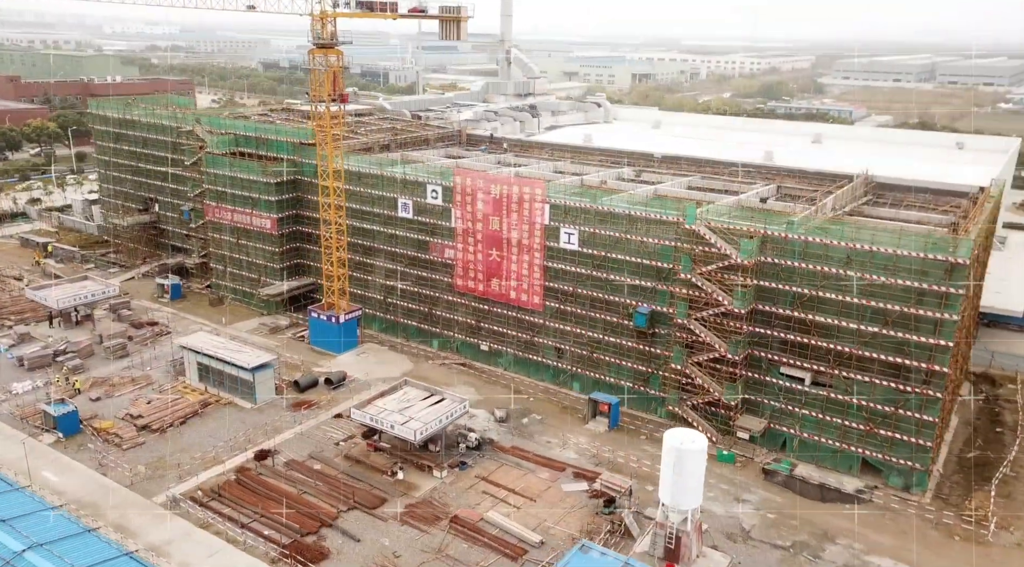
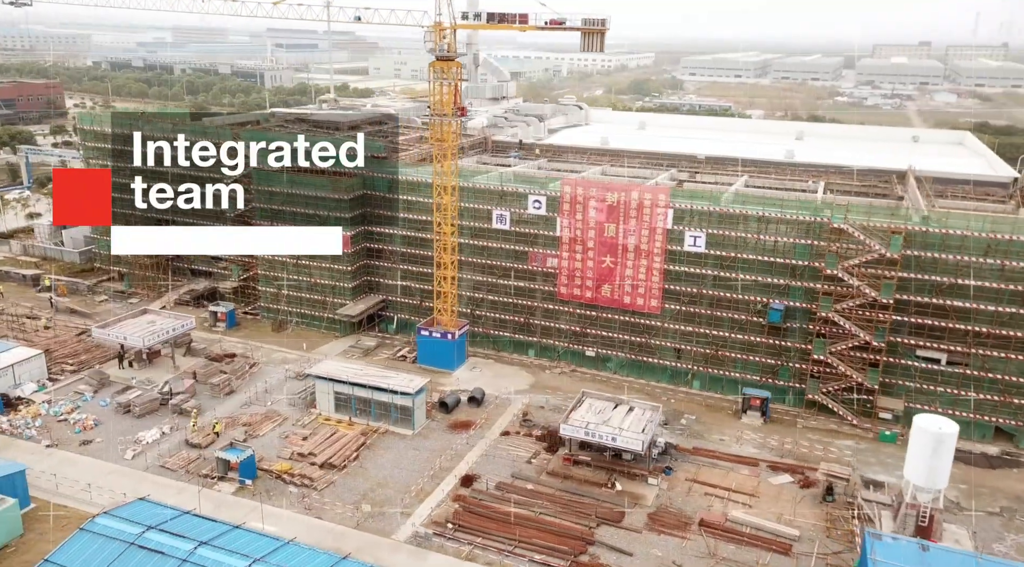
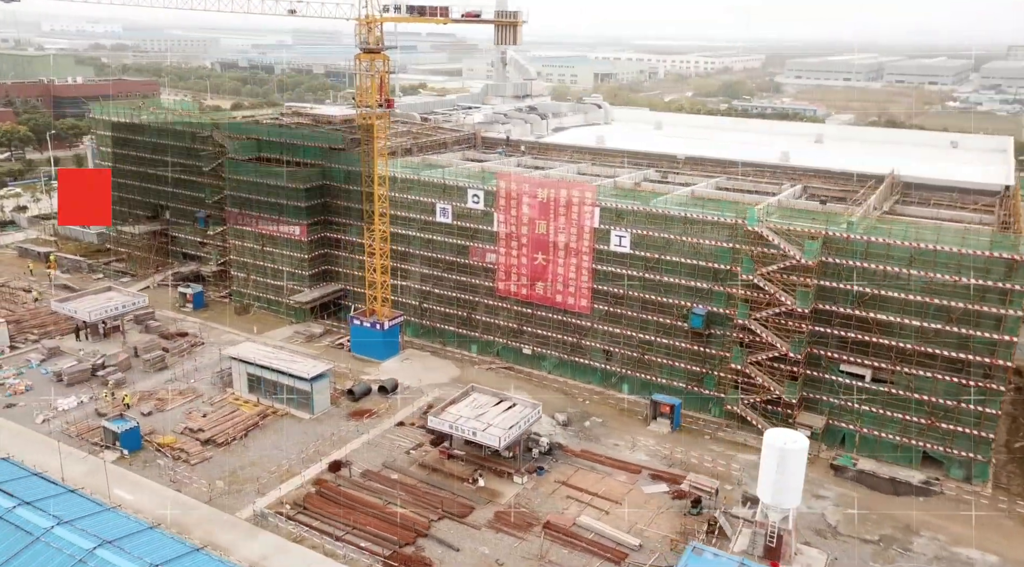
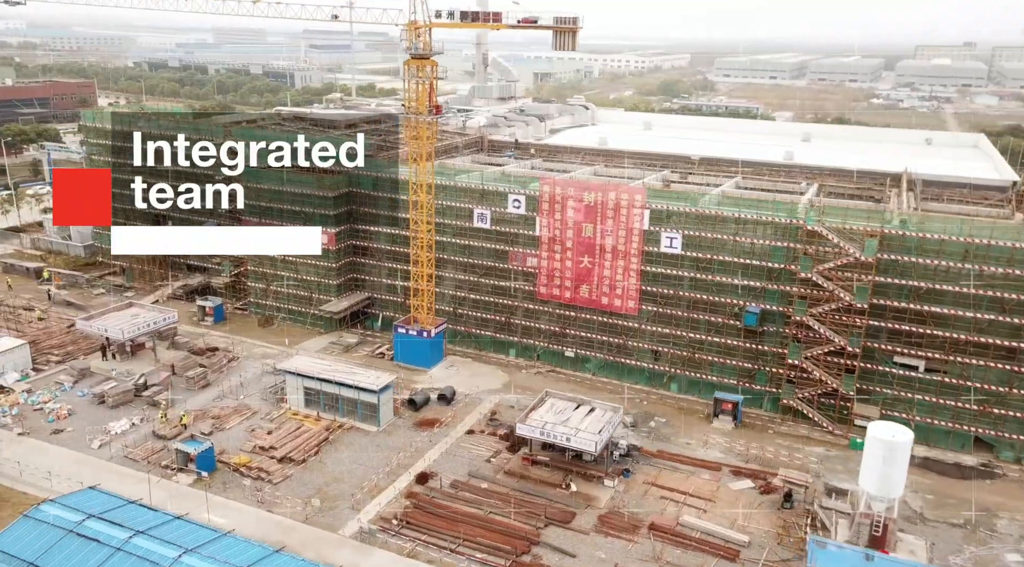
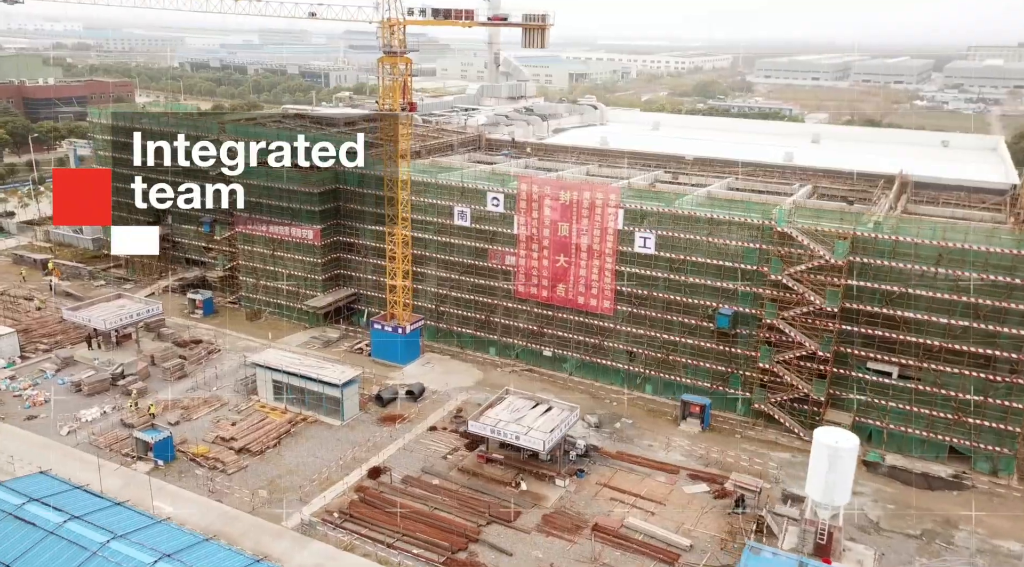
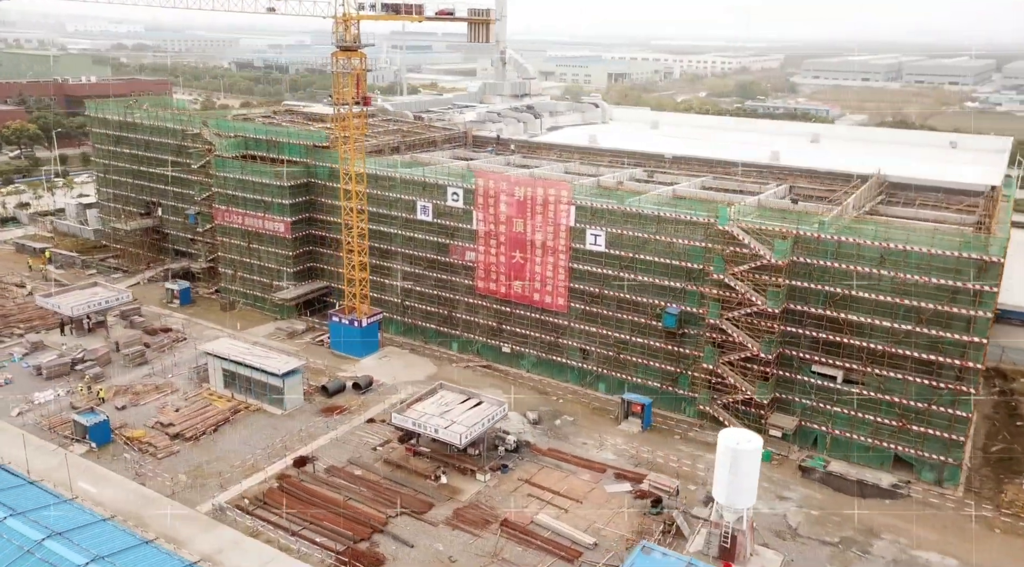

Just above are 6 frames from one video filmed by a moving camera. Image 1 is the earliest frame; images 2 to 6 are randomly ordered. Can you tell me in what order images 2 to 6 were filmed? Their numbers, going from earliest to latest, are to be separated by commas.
6, 3, 5, 4, 2
